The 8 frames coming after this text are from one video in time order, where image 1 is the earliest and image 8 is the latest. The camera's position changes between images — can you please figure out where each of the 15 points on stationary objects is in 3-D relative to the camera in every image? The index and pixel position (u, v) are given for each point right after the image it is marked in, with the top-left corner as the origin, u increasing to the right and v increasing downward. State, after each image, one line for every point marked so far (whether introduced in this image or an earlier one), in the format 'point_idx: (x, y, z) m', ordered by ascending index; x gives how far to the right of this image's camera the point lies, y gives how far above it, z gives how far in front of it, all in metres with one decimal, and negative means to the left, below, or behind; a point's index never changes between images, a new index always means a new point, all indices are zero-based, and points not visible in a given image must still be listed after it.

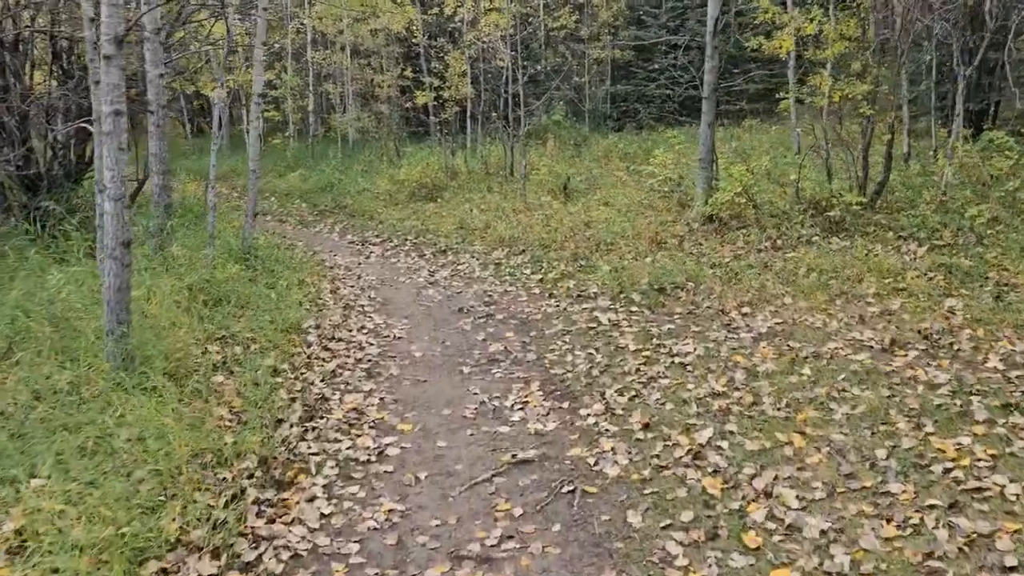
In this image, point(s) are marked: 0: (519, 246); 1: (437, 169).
0: (+0.1, +0.6, +11.5) m
1: (-1.6, +2.5, +17.2) m
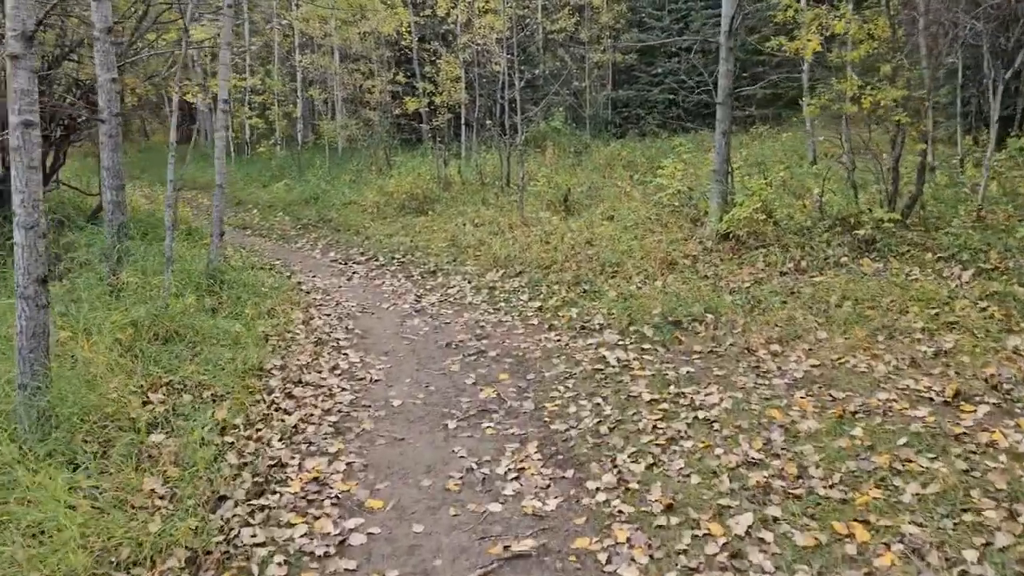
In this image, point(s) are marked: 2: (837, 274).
0: (0.0, +0.3, +10.5) m
1: (-1.6, +2.1, +16.2) m
2: (+3.5, +0.2, +8.9) m
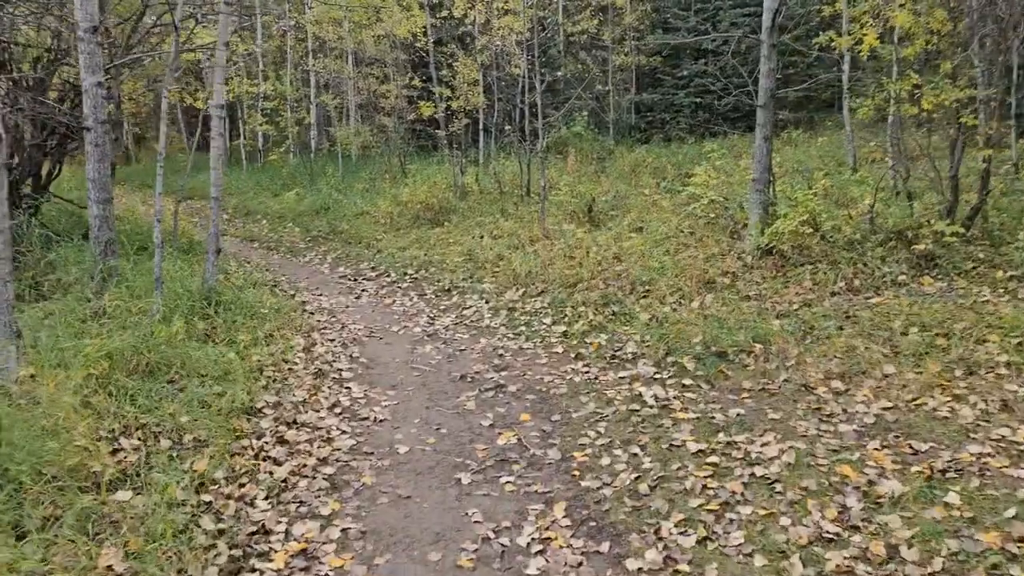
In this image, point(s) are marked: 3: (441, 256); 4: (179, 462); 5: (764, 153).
0: (+0.3, 0.0, +9.6) m
1: (-1.3, +1.9, +15.4) m
2: (+3.7, -0.1, +8.0) m
3: (-1.0, +0.5, +11.9) m
4: (-2.2, -1.1, +5.4) m
5: (+3.0, +1.6, +9.7) m
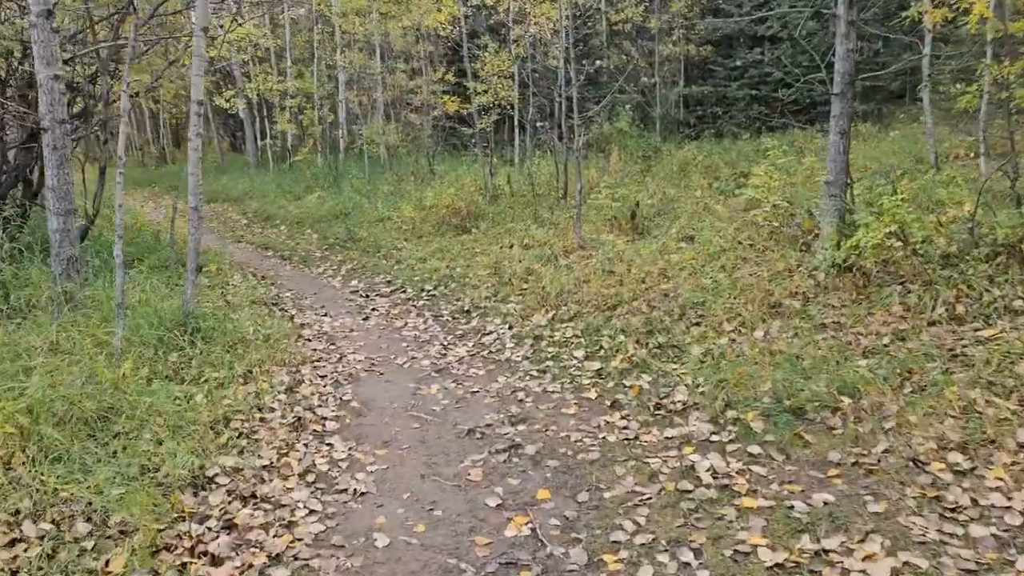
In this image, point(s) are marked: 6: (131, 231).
0: (+0.6, -0.2, +8.3) m
1: (-0.6, +1.7, +14.1) m
2: (+3.9, -0.3, +6.4) m
3: (-0.6, +0.2, +10.6) m
4: (-2.2, -1.4, +4.2) m
5: (+3.3, +1.4, +8.2) m
6: (-5.5, +0.7, +11.7) m
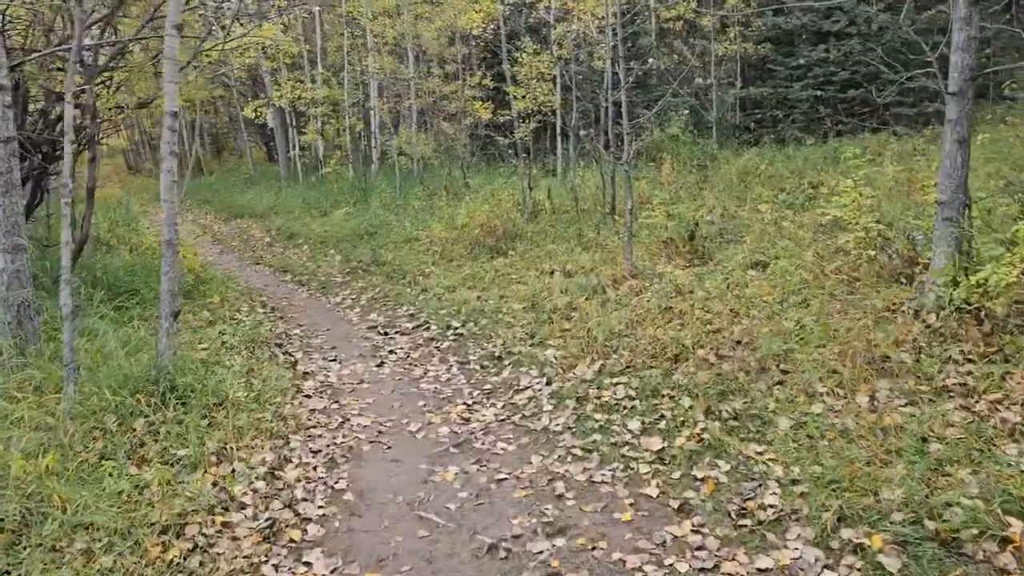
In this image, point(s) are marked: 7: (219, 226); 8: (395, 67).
0: (+0.9, -0.6, +6.8) m
1: (0.0, +1.2, +12.7) m
2: (+4.1, -0.7, +4.8) m
3: (-0.2, -0.2, +9.2) m
4: (-2.1, -1.7, +2.9) m
5: (+3.6, +1.0, +6.6) m
6: (-5.0, +0.3, +10.6) m
7: (-6.4, +1.3, +17.8) m
8: (-2.4, +4.5, +16.8) m
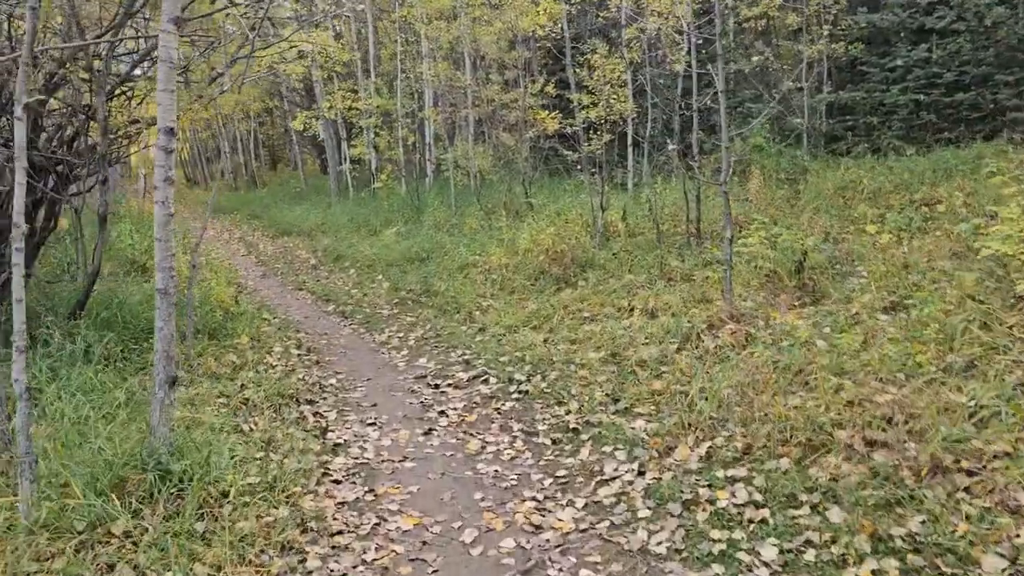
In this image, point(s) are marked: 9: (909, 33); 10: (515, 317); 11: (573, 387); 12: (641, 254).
0: (+1.4, -1.0, +5.3) m
1: (+0.9, +0.8, +11.2) m
2: (+4.5, -1.0, +3.0) m
3: (+0.5, -0.6, +7.7) m
4: (-1.8, -2.1, +1.6) m
5: (+4.1, +0.6, +4.9) m
6: (-4.2, -0.1, +9.5) m
7: (-5.1, +0.9, +16.8) m
8: (-1.1, +4.1, +15.5) m
9: (+8.1, +5.2, +16.7) m
10: (0.0, -0.3, +8.9) m
11: (+0.5, -0.8, +6.8) m
12: (+1.6, +0.5, +10.2) m
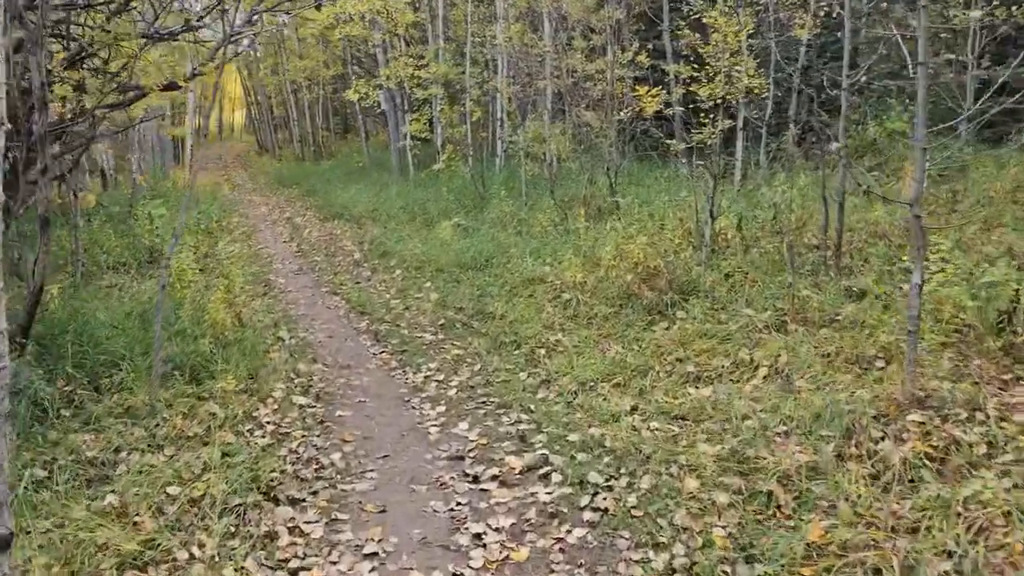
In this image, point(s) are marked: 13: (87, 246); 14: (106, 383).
0: (+1.7, -1.4, +2.9) m
1: (+1.8, +0.5, +8.8) m
2: (+4.5, -1.7, +0.3) m
3: (+1.0, -0.9, +5.4) m
4: (-1.9, -2.5, -0.5) m
5: (+4.4, 0.0, +2.2) m
6: (-3.5, -0.2, +7.5) m
7: (-3.7, +1.0, +14.9) m
8: (+0.2, +4.0, +13.1) m
9: (+9.6, +4.8, +13.4) m
10: (+0.6, -0.6, +6.6) m
11: (+0.9, -1.2, +4.4) m
12: (+2.4, +0.1, +7.7) m
13: (-5.7, +0.6, +11.0) m
14: (-3.1, -0.7, +6.3) m
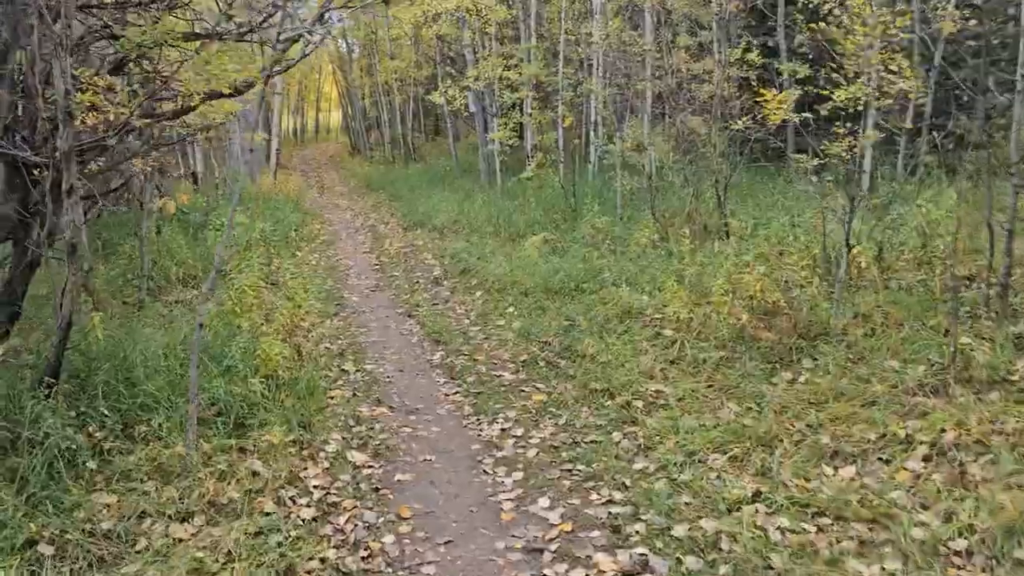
0: (+1.8, -1.8, +1.7) m
1: (+2.7, +0.2, +7.5) m
2: (+4.4, -2.1, -1.2) m
3: (+1.5, -1.3, +4.2) m
4: (-2.1, -2.8, -1.3) m
5: (+4.5, -0.4, +0.7) m
6: (-2.7, -0.5, +6.8) m
7: (-2.1, +0.8, +14.1) m
8: (+1.7, +3.7, +12.0) m
9: (+11.0, +4.3, +11.3) m
10: (+1.3, -0.9, +5.5) m
11: (+1.3, -1.5, +3.3) m
12: (+3.1, -0.2, +6.4) m
13: (-4.6, +0.4, +10.6) m
14: (-2.5, -1.0, +5.6) m
